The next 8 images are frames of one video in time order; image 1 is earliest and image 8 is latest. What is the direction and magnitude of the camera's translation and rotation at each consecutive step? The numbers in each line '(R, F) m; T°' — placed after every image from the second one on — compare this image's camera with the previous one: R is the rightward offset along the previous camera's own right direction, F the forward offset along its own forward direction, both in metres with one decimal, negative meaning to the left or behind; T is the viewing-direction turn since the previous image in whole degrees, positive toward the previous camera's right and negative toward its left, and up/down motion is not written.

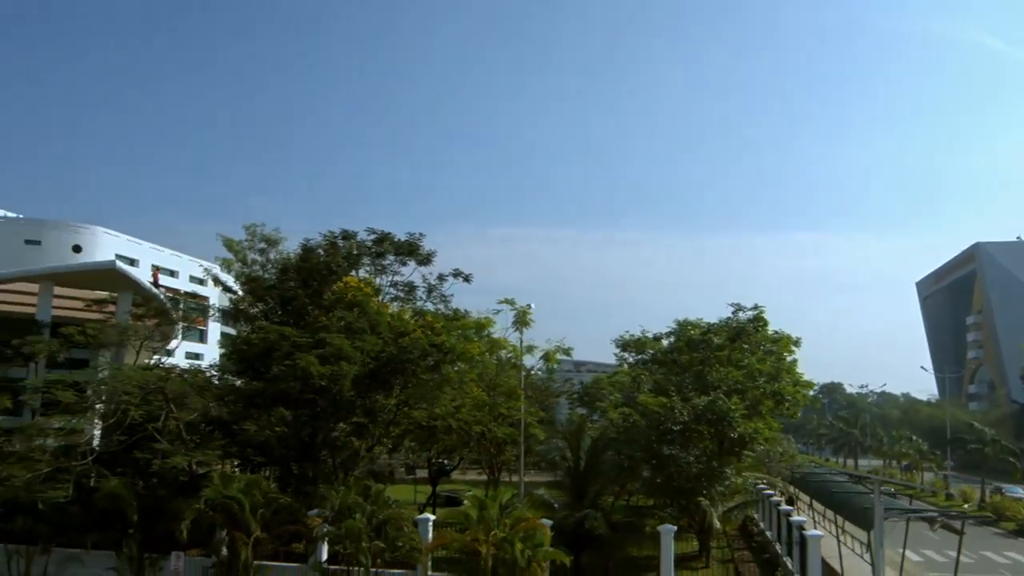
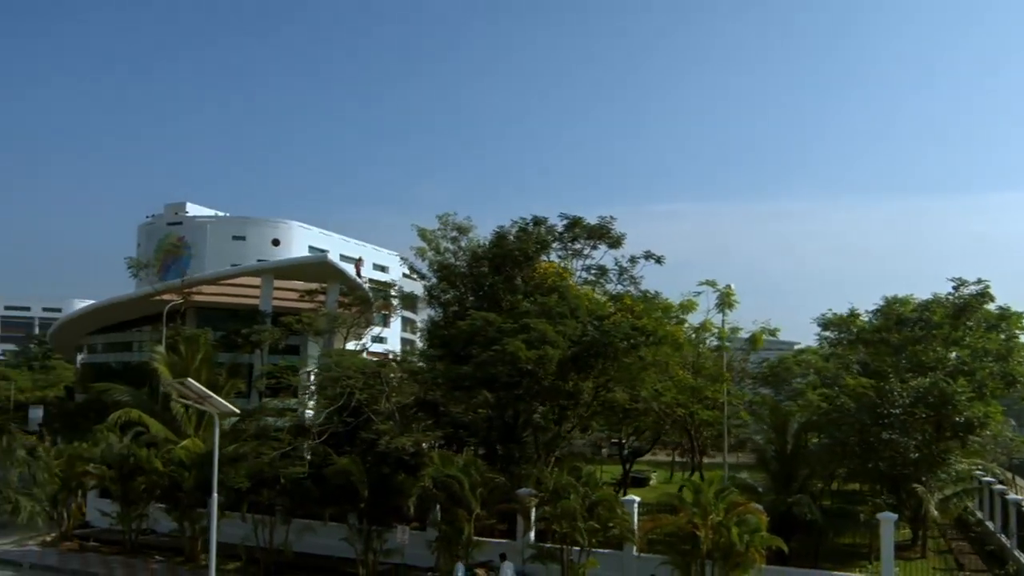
(-1.1, -0.2) m; -11°
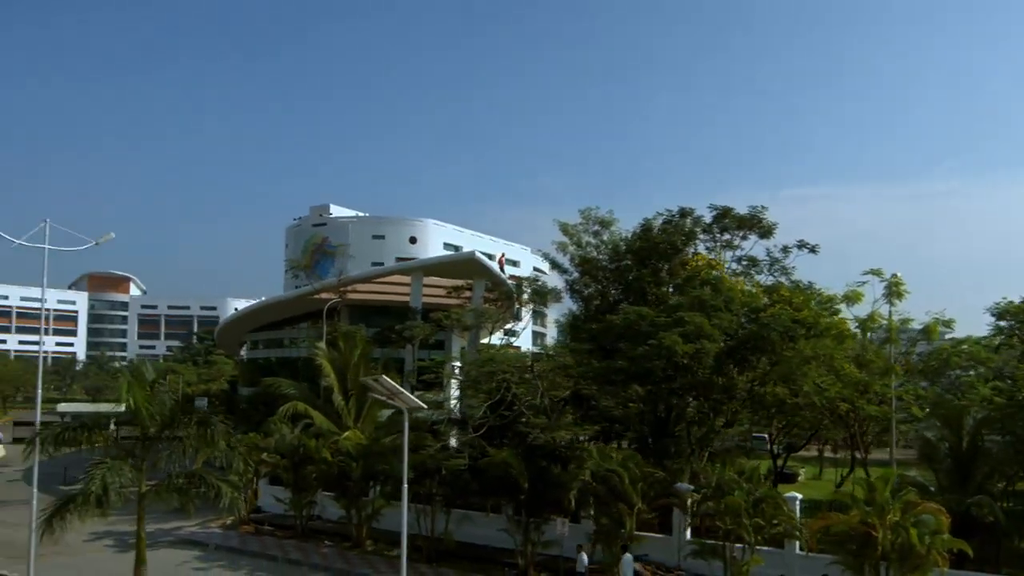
(-0.8, -0.2) m; -8°
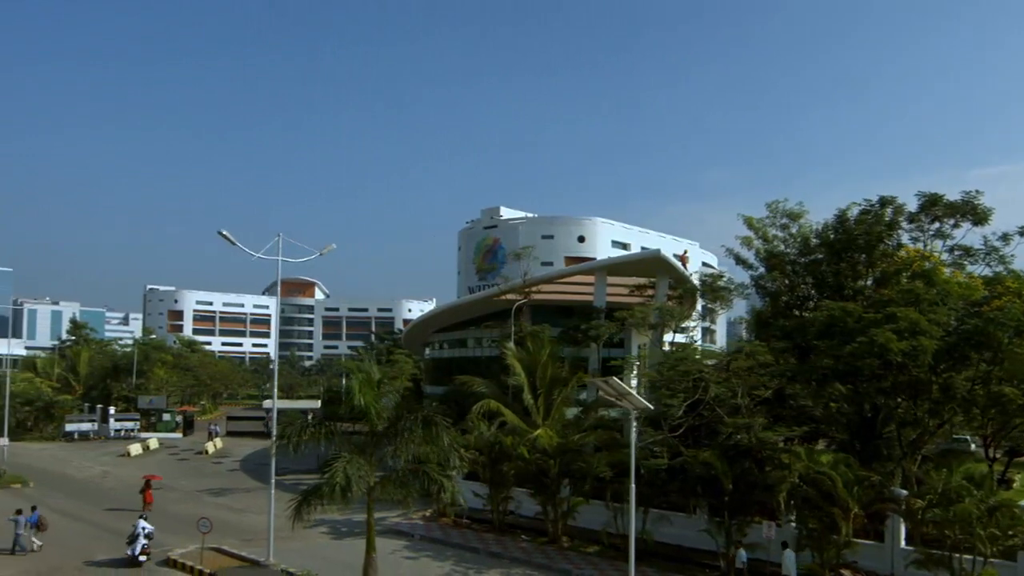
(-1.0, -0.3) m; -11°
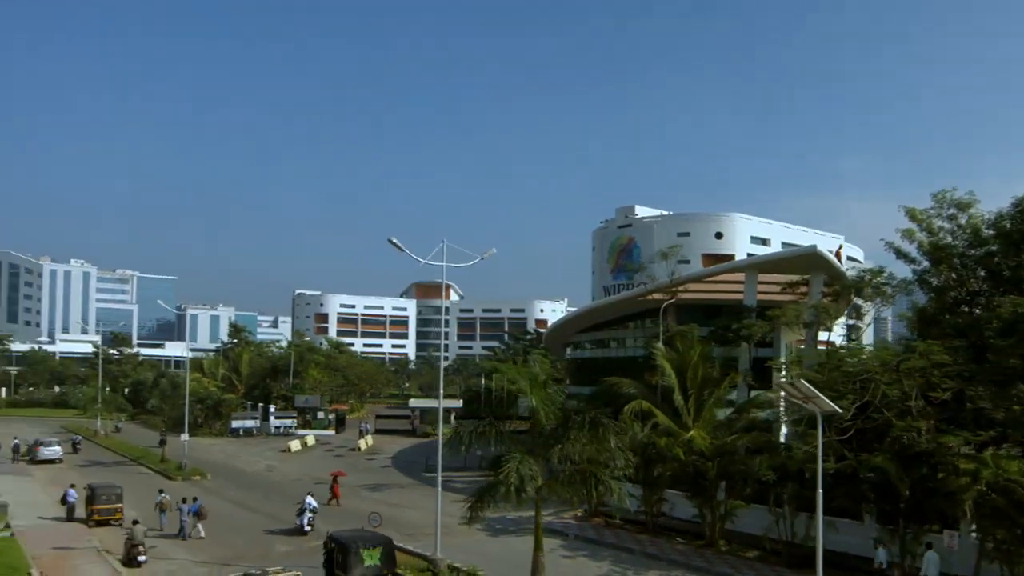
(-0.8, -0.2) m; -9°
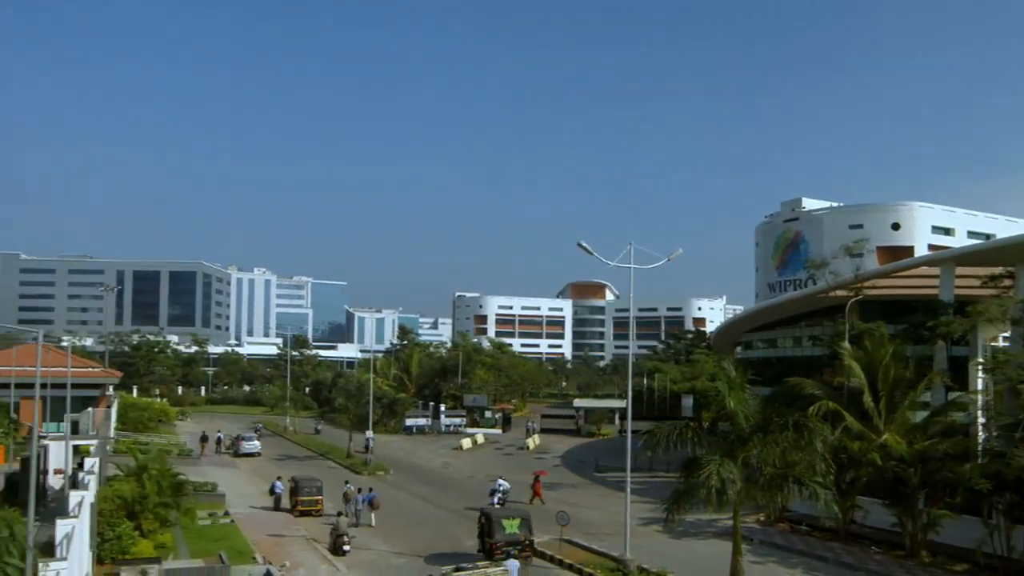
(-0.9, -0.2) m; -10°
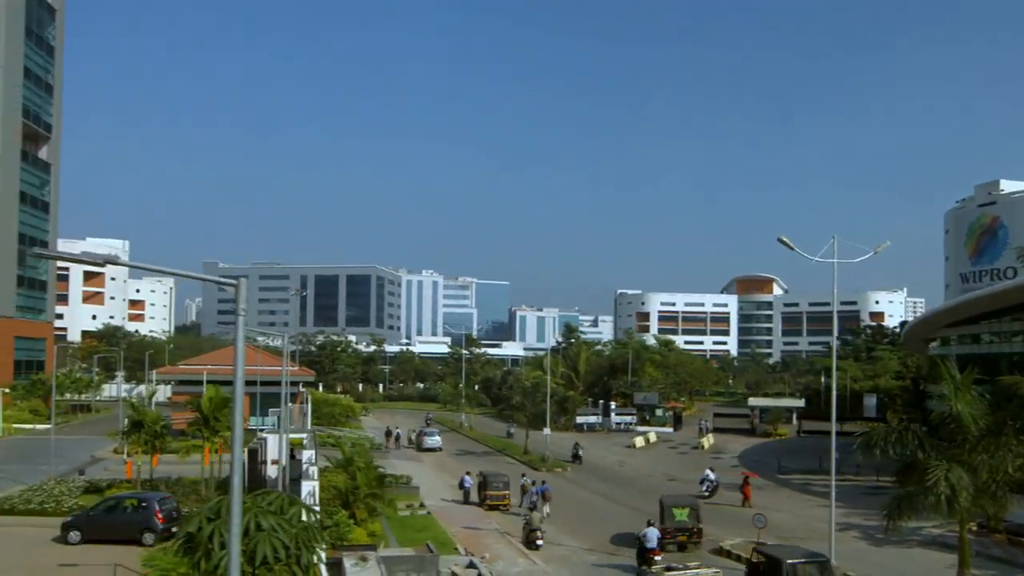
(-1.0, -0.3) m; -11°
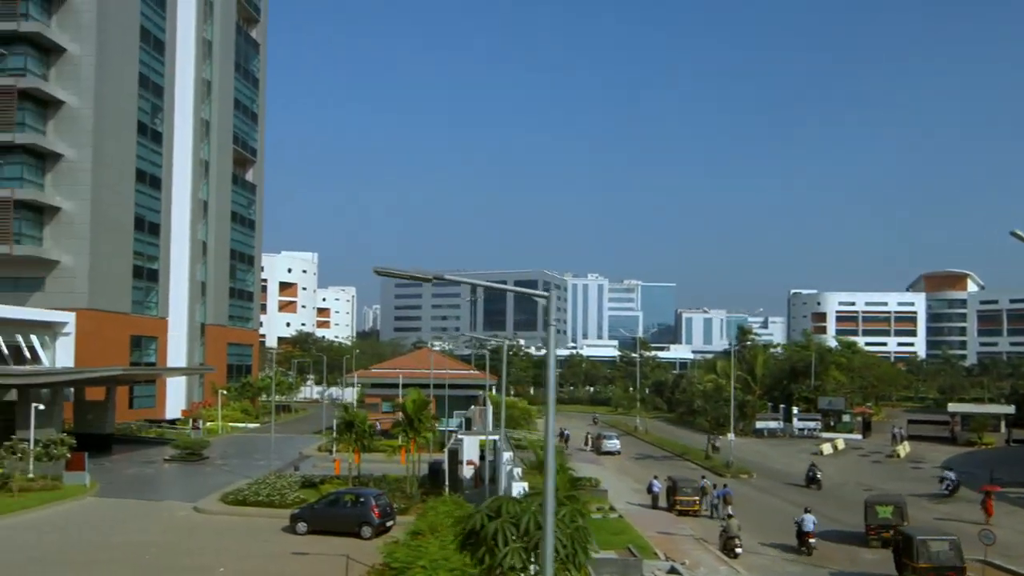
(-1.0, -0.3) m; -11°
